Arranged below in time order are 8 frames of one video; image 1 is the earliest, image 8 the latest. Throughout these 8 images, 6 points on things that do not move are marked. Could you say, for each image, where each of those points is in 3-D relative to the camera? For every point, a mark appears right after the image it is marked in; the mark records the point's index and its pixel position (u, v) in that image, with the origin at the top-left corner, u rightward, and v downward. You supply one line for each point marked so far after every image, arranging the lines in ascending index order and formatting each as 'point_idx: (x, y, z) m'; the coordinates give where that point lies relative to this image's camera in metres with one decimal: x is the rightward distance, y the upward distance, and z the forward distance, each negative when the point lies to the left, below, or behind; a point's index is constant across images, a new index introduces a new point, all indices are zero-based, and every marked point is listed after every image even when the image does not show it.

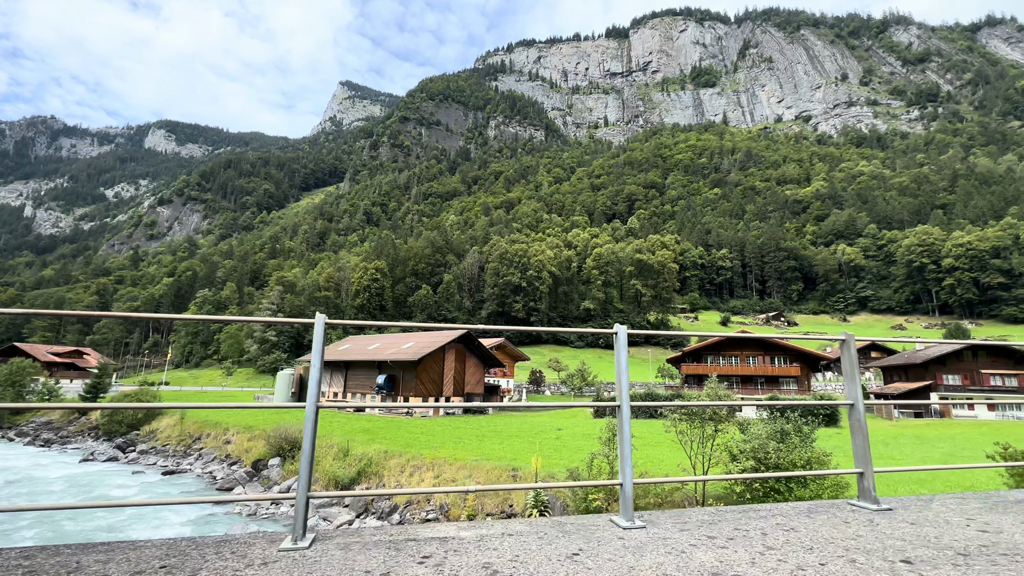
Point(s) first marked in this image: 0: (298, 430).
0: (-7.0, -4.6, +14.6) m
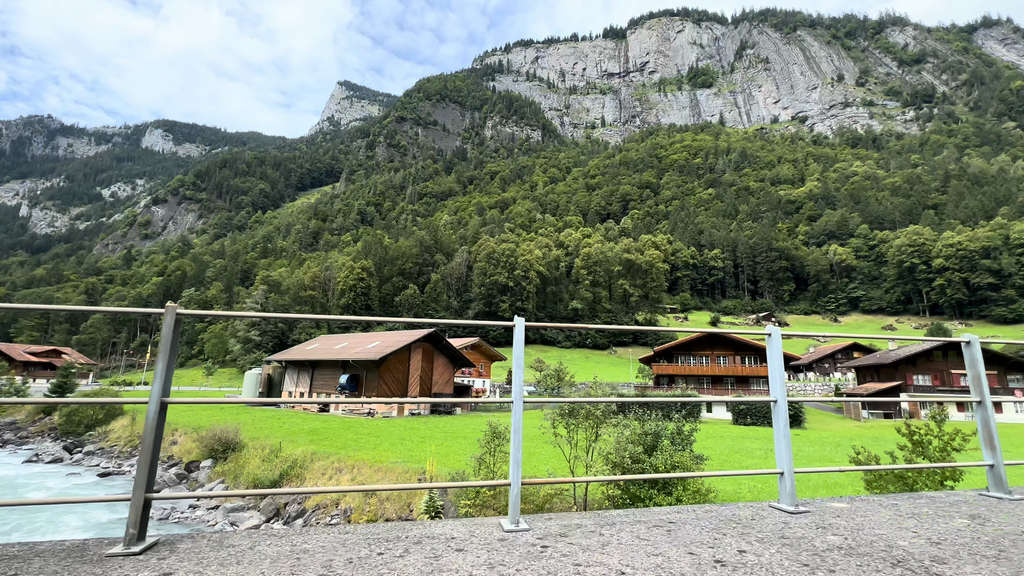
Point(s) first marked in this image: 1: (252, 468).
0: (-8.8, -4.5, +14.2) m
1: (-7.0, -4.8, +12.0) m
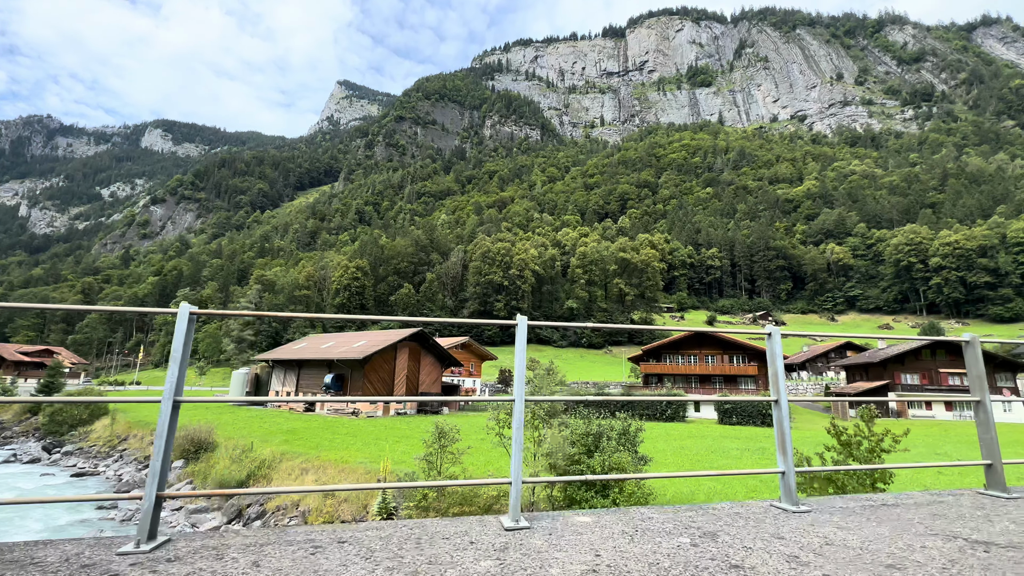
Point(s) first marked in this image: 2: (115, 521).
0: (-9.5, -4.4, +14.0) m
1: (-7.7, -4.8, +11.9) m
2: (-9.1, -5.3, +10.2) m
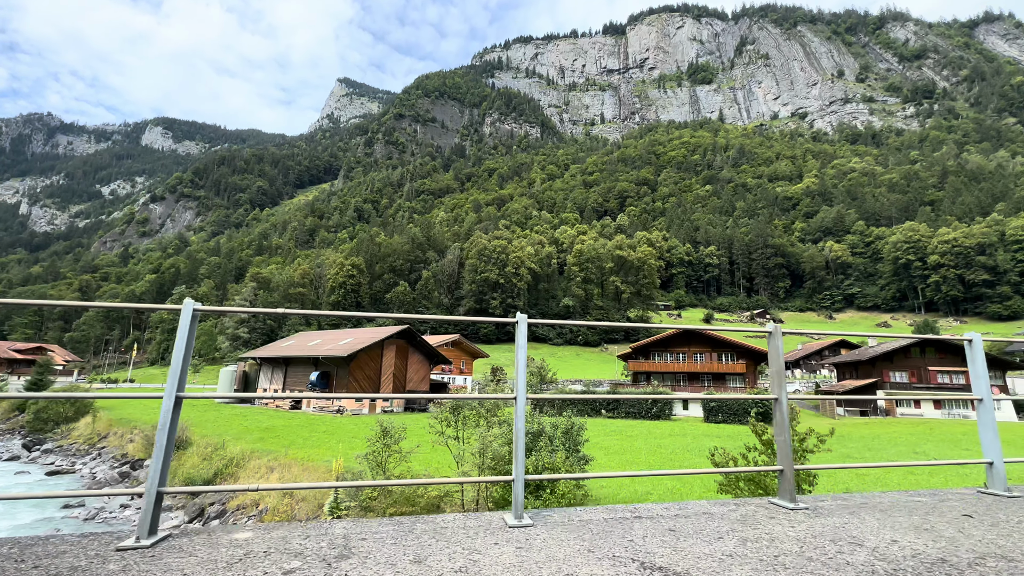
0: (-10.2, -4.3, +13.9) m
1: (-8.4, -4.7, +11.8) m
2: (-9.8, -5.2, +10.1) m
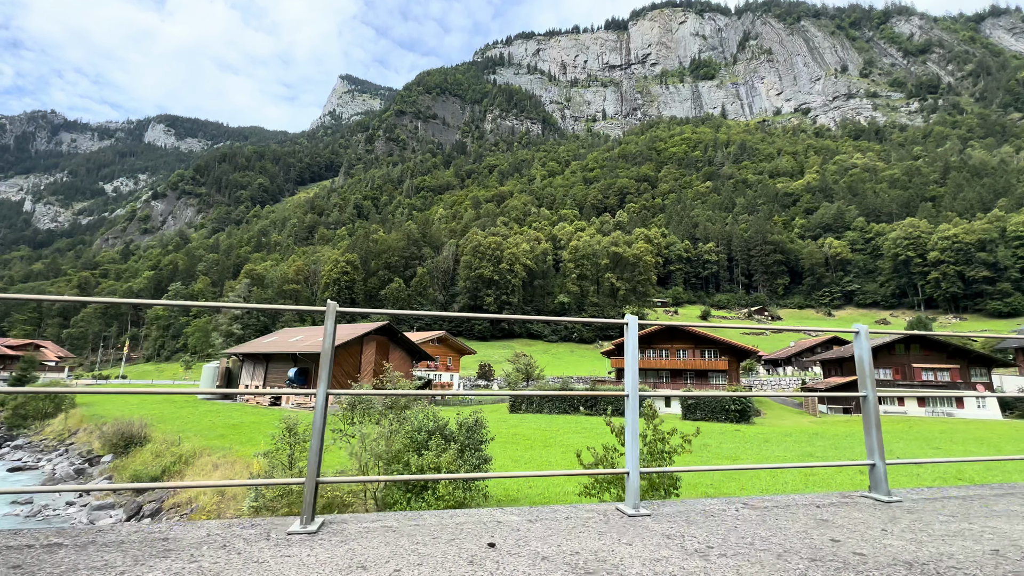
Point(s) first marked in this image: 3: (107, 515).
0: (-11.3, -4.2, +13.7) m
1: (-9.6, -4.5, +11.6) m
2: (-10.9, -5.1, +10.0) m
3: (-8.6, -4.8, +9.5) m
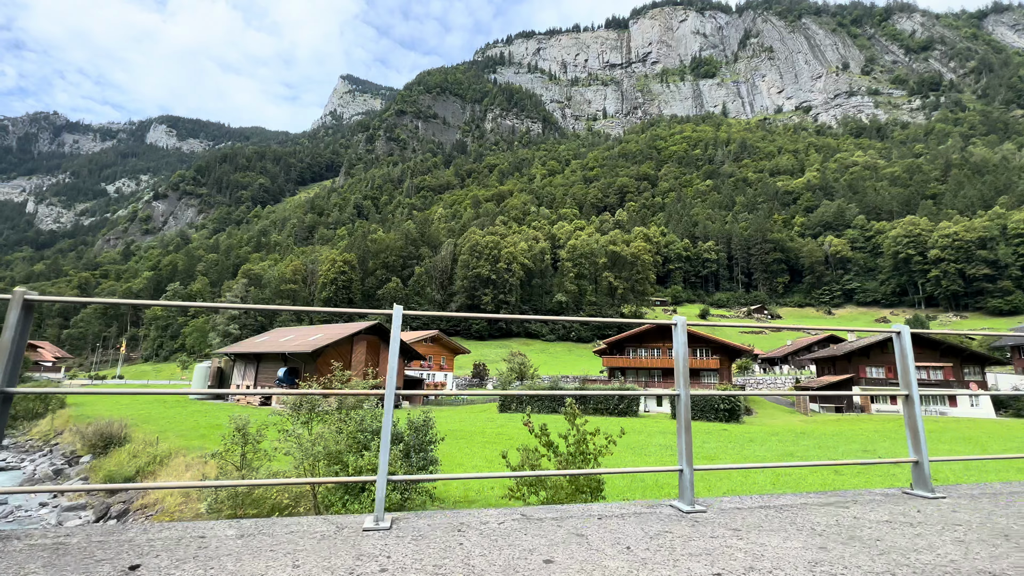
0: (-11.8, -4.2, +13.7) m
1: (-10.1, -4.5, +11.5) m
2: (-11.5, -5.1, +9.9) m
3: (-9.2, -4.8, +9.5) m
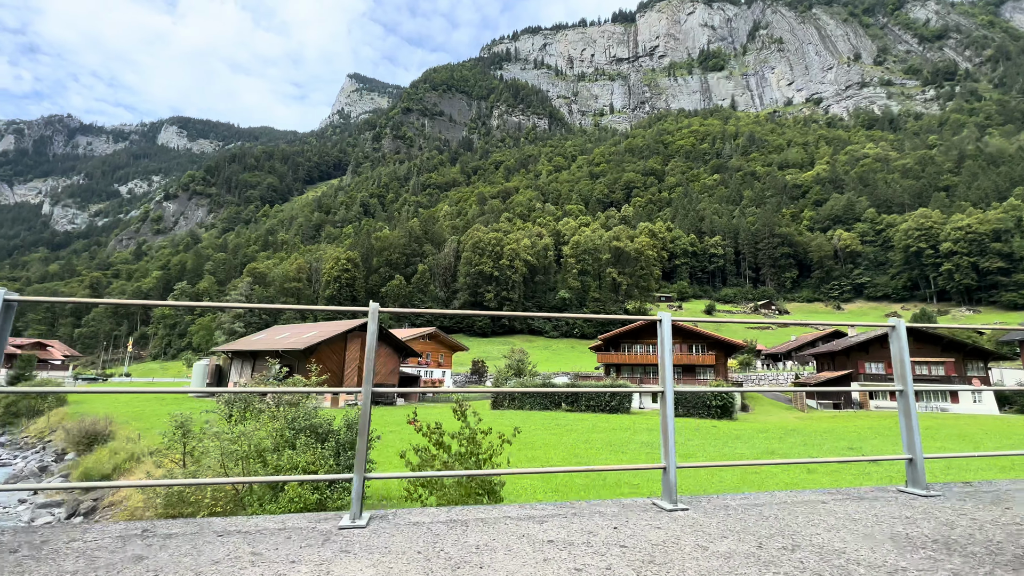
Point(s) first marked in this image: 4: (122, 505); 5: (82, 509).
0: (-12.4, -4.1, +13.8) m
1: (-10.7, -4.5, +11.6) m
2: (-12.0, -5.0, +10.0) m
3: (-9.8, -4.8, +9.5) m
4: (-7.2, -4.1, +8.5) m
5: (-8.7, -4.4, +9.1) m
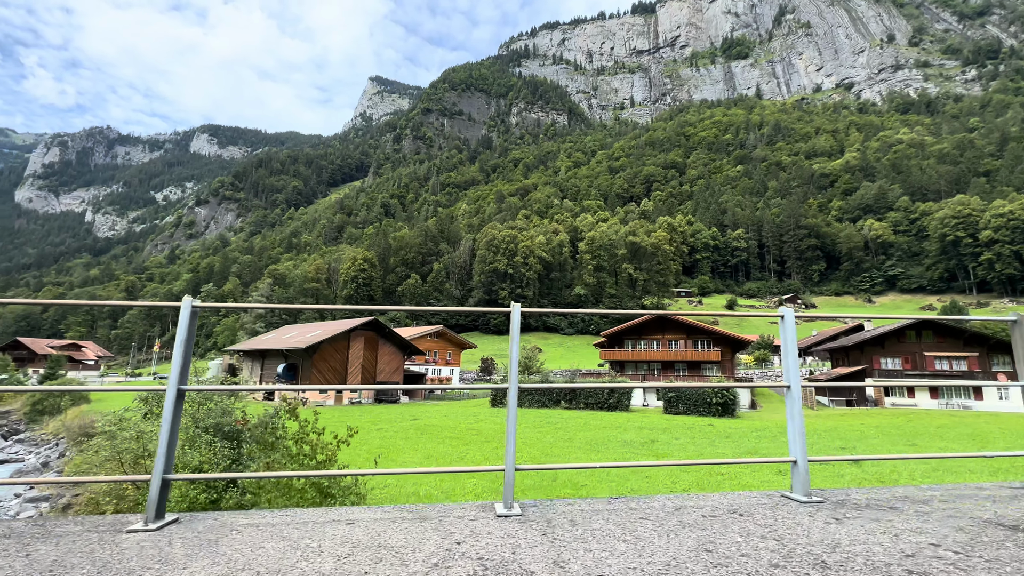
0: (-12.8, -4.2, +14.3) m
1: (-11.2, -4.5, +12.0) m
2: (-12.7, -5.1, +10.5) m
3: (-10.4, -4.8, +9.9) m
4: (-7.9, -4.1, +8.7) m
5: (-9.4, -4.4, +9.4) m
